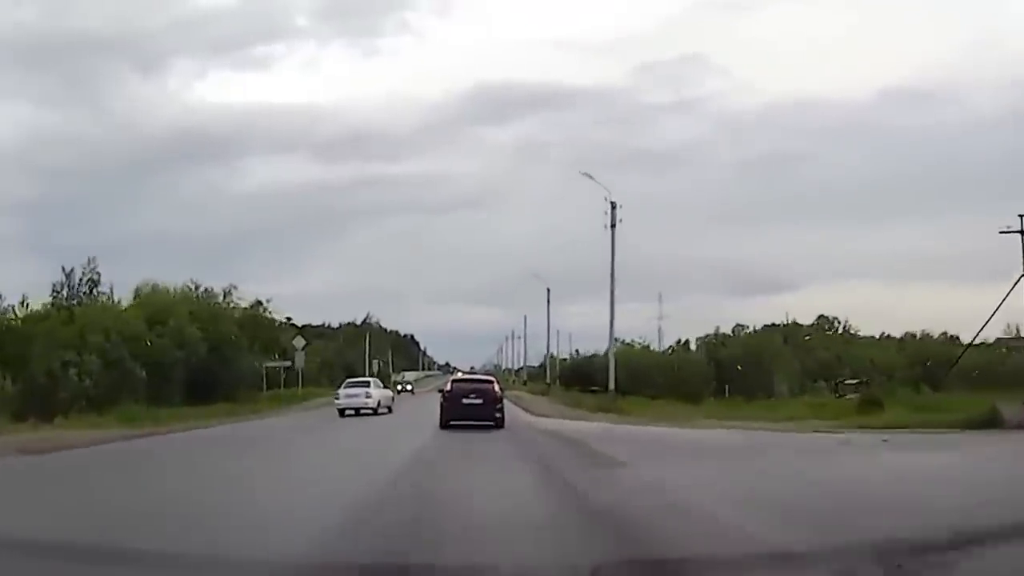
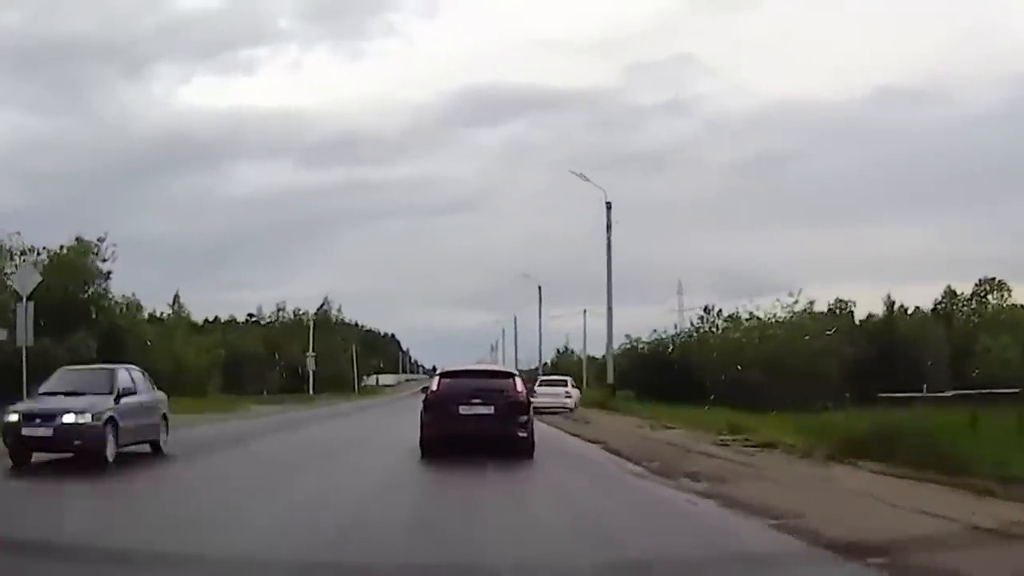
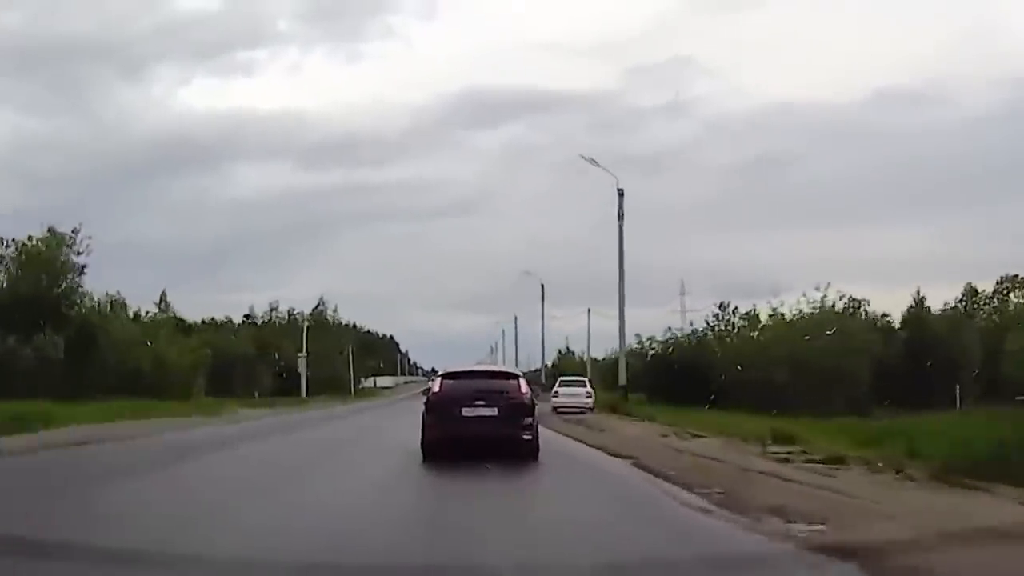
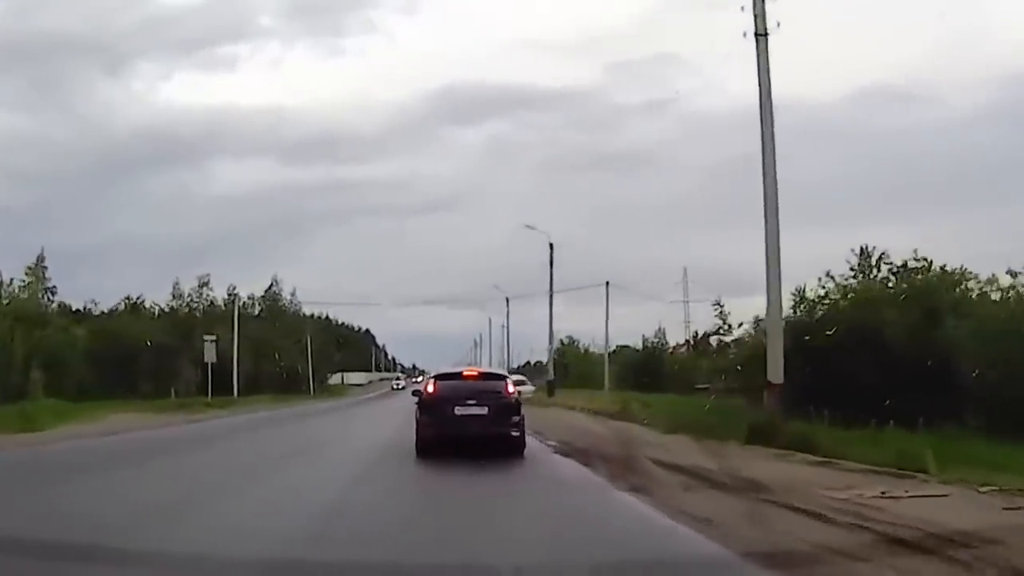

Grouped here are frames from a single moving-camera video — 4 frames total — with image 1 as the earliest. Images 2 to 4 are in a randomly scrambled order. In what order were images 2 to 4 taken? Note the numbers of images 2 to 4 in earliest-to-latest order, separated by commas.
2, 3, 4
